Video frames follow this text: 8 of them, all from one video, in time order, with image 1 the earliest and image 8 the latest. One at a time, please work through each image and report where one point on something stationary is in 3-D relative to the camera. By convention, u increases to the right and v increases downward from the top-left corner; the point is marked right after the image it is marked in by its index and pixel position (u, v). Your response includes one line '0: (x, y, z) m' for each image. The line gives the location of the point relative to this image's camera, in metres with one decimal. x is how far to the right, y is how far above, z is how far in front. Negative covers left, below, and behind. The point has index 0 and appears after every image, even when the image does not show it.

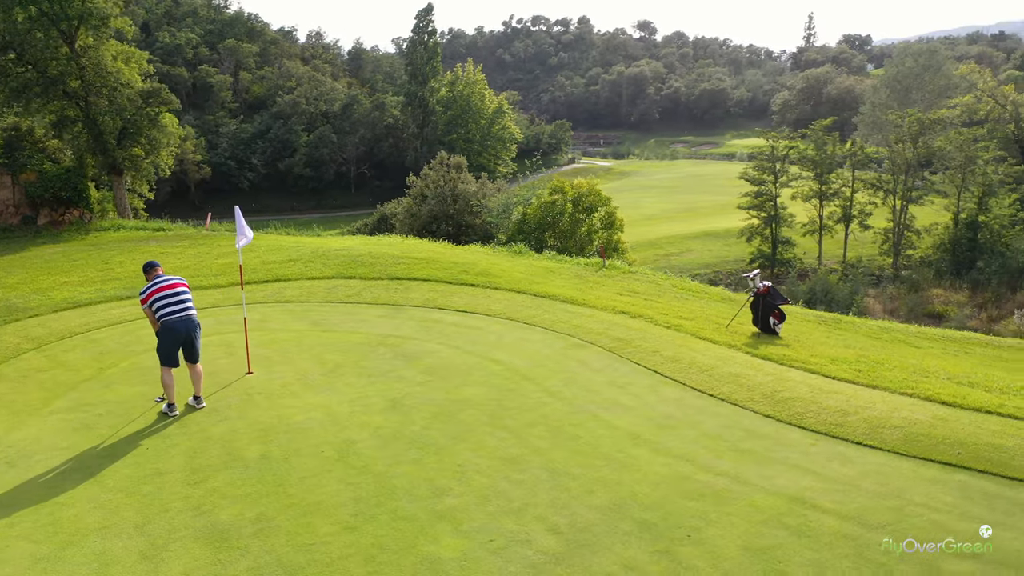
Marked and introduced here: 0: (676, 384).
0: (+2.2, -1.2, +10.5) m
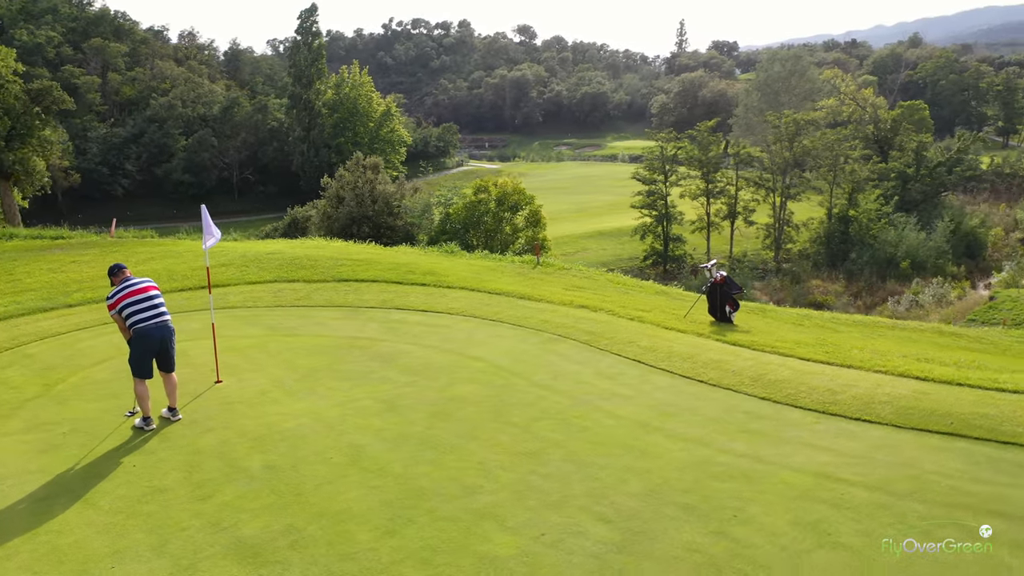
0: (+2.0, -1.1, +10.7) m
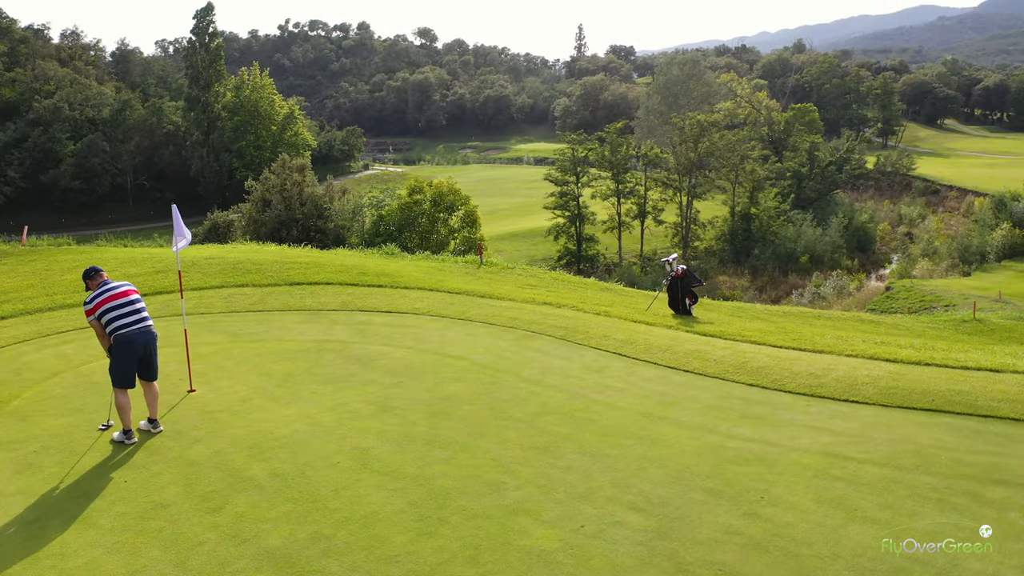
0: (+1.8, -1.0, +10.8) m
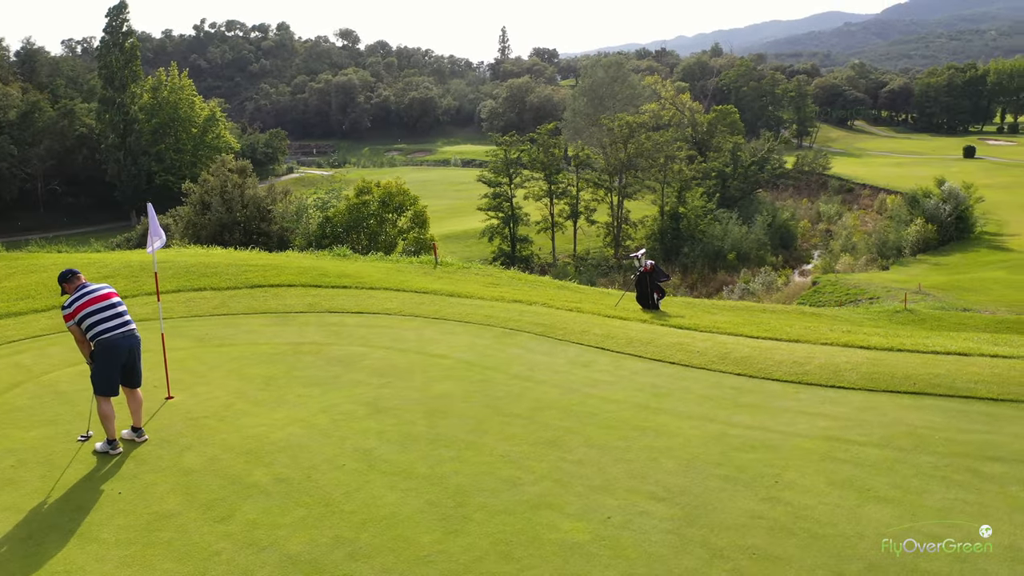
0: (+1.6, -0.9, +10.9) m
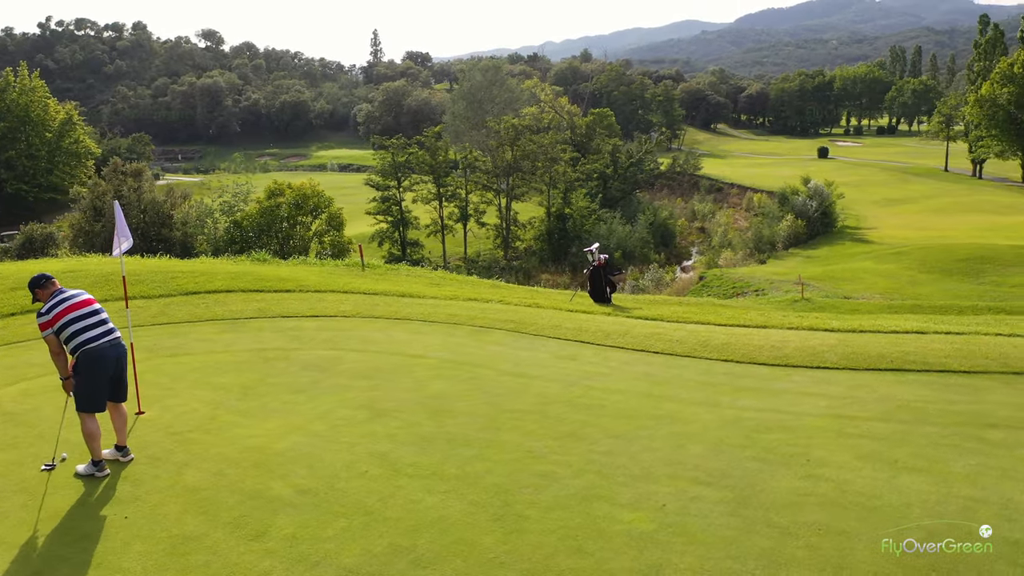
0: (+1.4, -0.8, +10.9) m
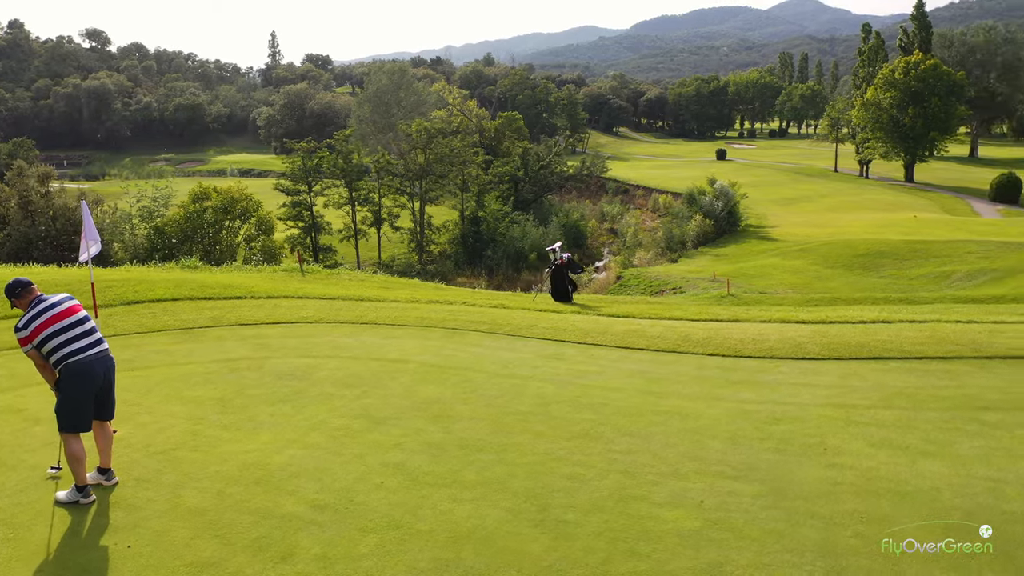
0: (+1.1, -0.8, +10.8) m
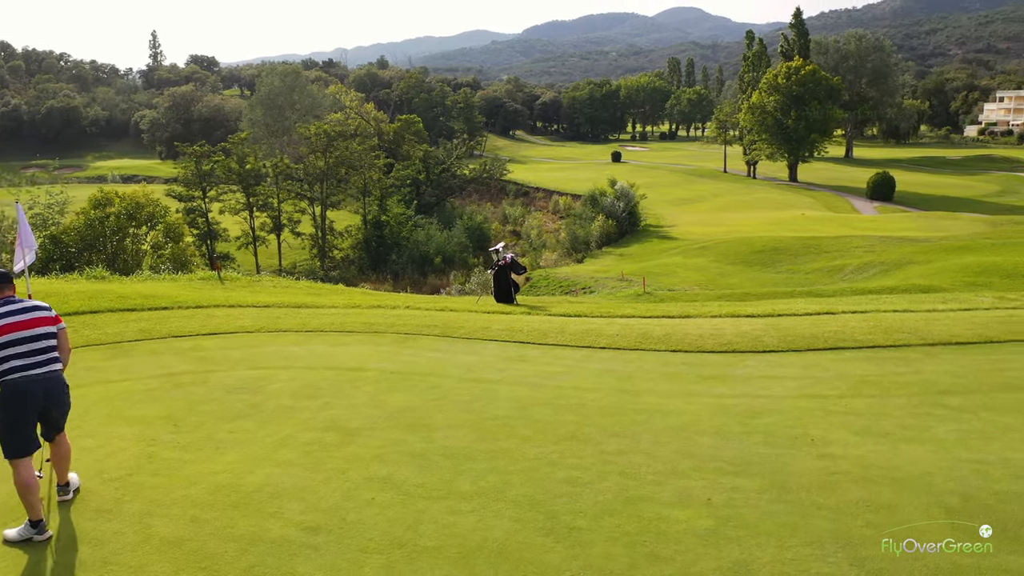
0: (+0.6, -0.8, +10.6) m
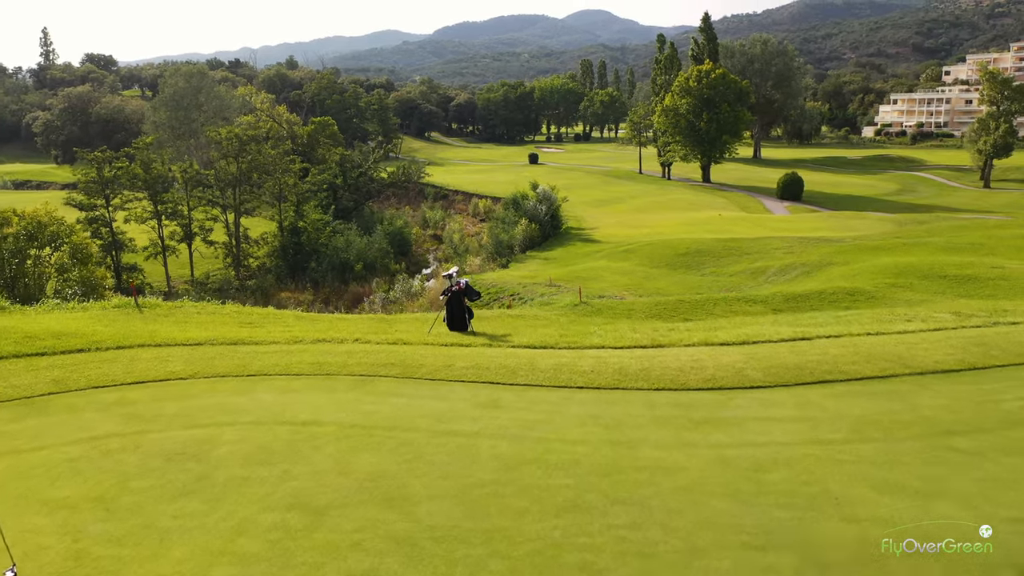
0: (+0.2, -1.2, +9.8) m
